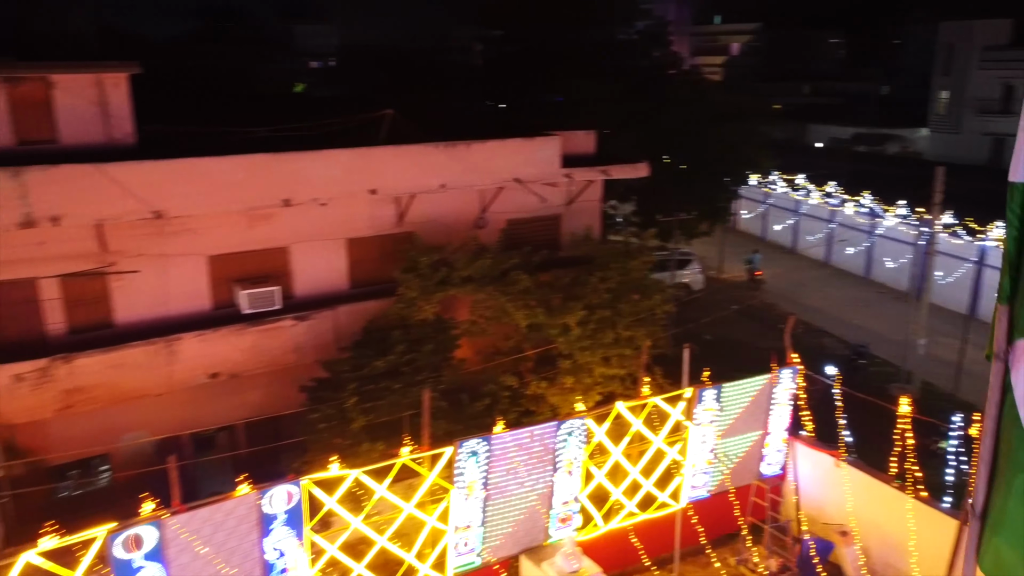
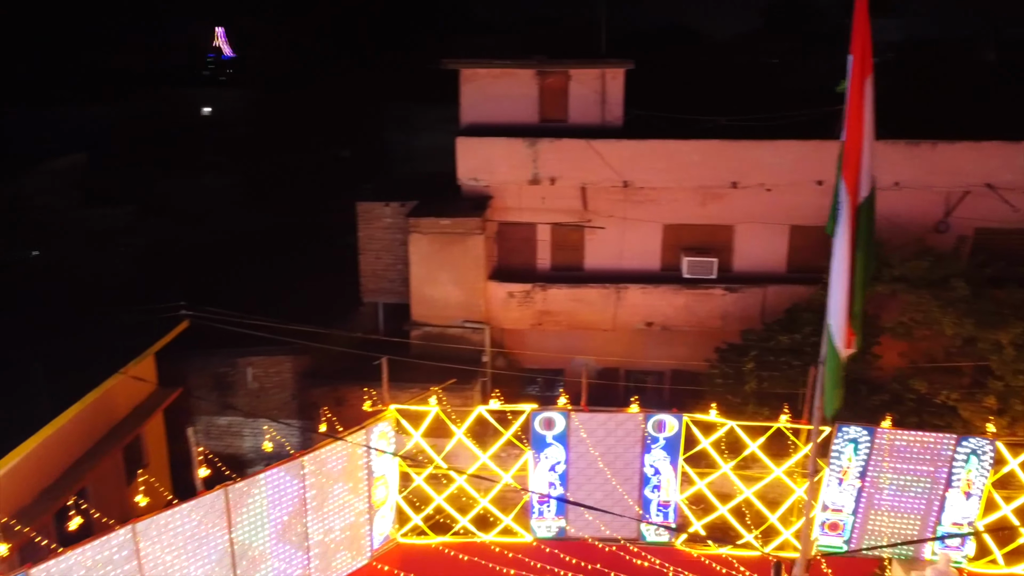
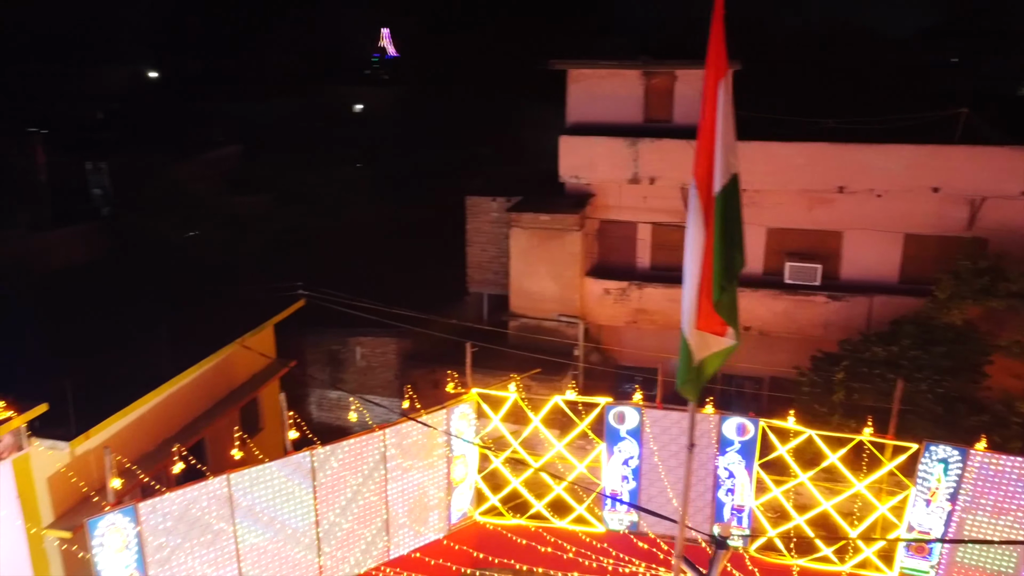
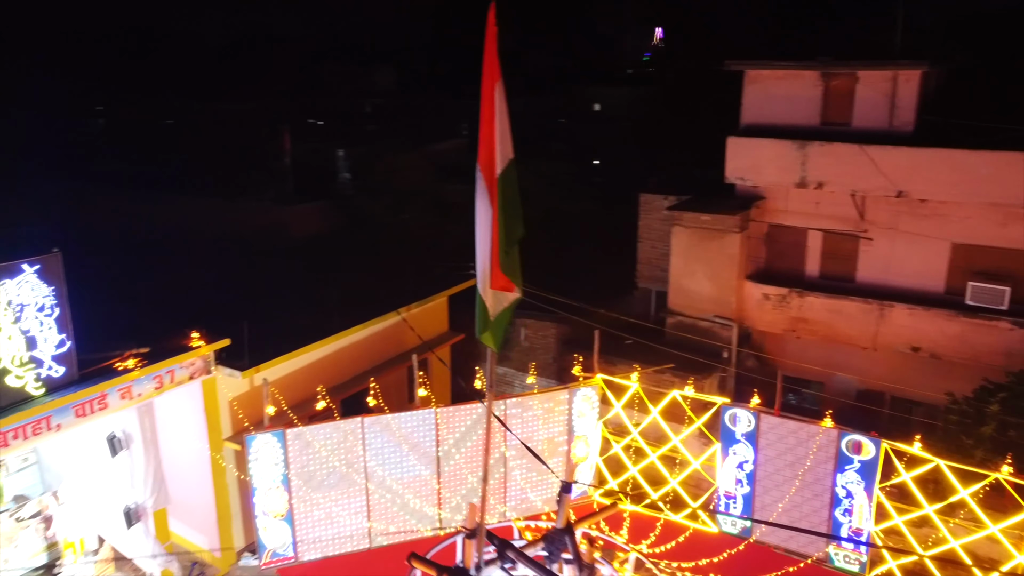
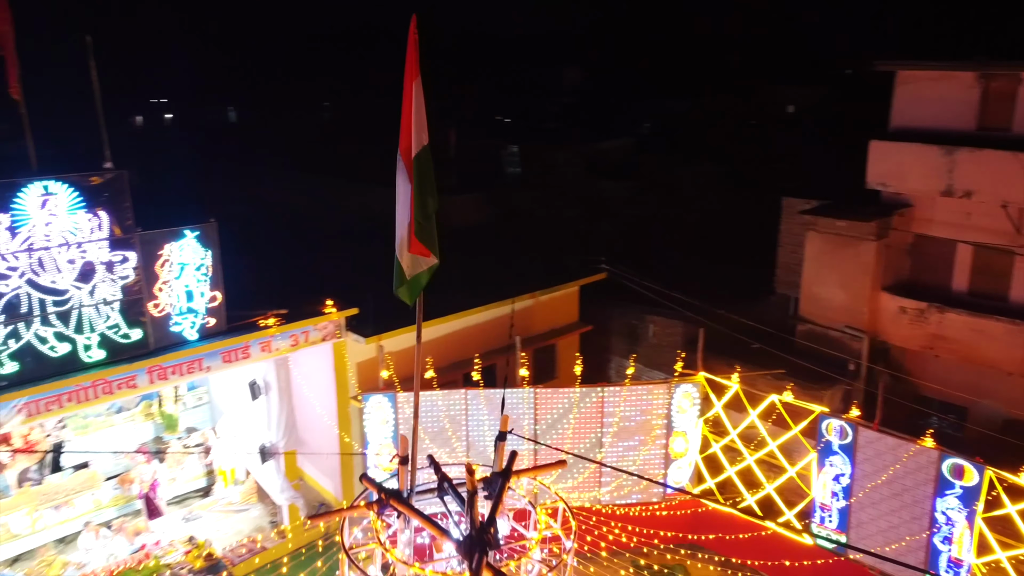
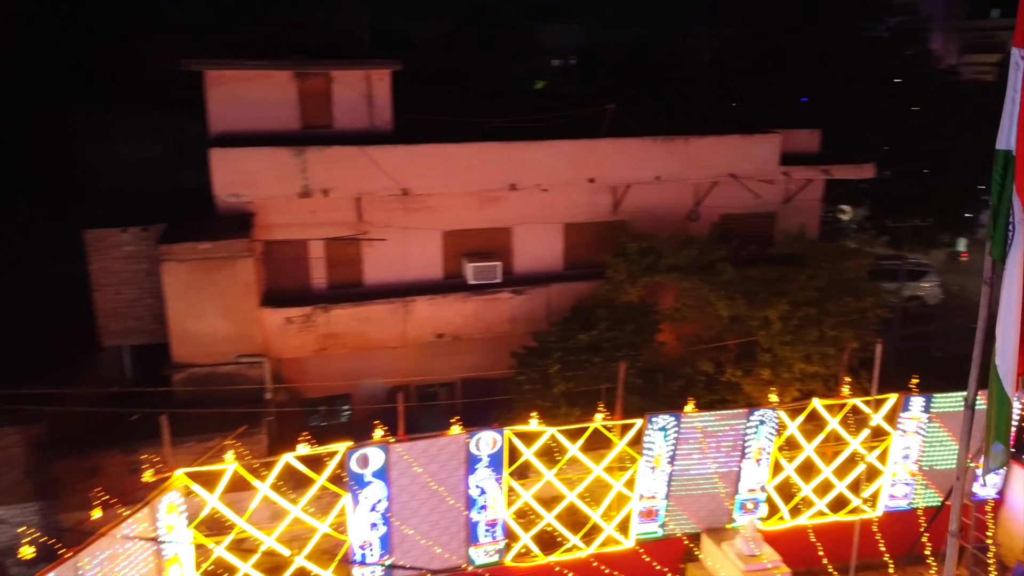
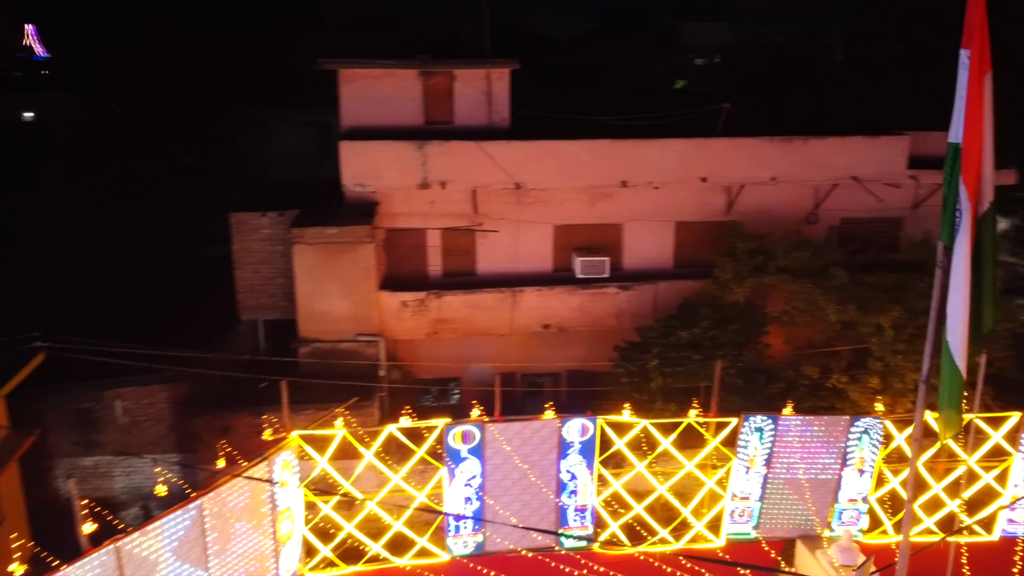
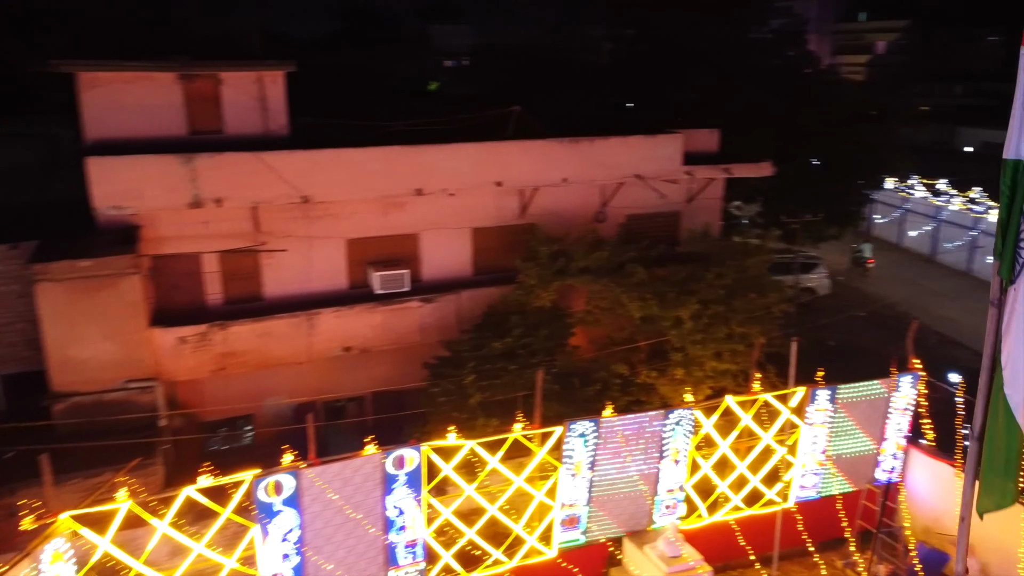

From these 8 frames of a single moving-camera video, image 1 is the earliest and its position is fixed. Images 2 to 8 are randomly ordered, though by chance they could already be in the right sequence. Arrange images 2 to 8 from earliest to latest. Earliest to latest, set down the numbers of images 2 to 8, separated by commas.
8, 6, 7, 2, 3, 4, 5
